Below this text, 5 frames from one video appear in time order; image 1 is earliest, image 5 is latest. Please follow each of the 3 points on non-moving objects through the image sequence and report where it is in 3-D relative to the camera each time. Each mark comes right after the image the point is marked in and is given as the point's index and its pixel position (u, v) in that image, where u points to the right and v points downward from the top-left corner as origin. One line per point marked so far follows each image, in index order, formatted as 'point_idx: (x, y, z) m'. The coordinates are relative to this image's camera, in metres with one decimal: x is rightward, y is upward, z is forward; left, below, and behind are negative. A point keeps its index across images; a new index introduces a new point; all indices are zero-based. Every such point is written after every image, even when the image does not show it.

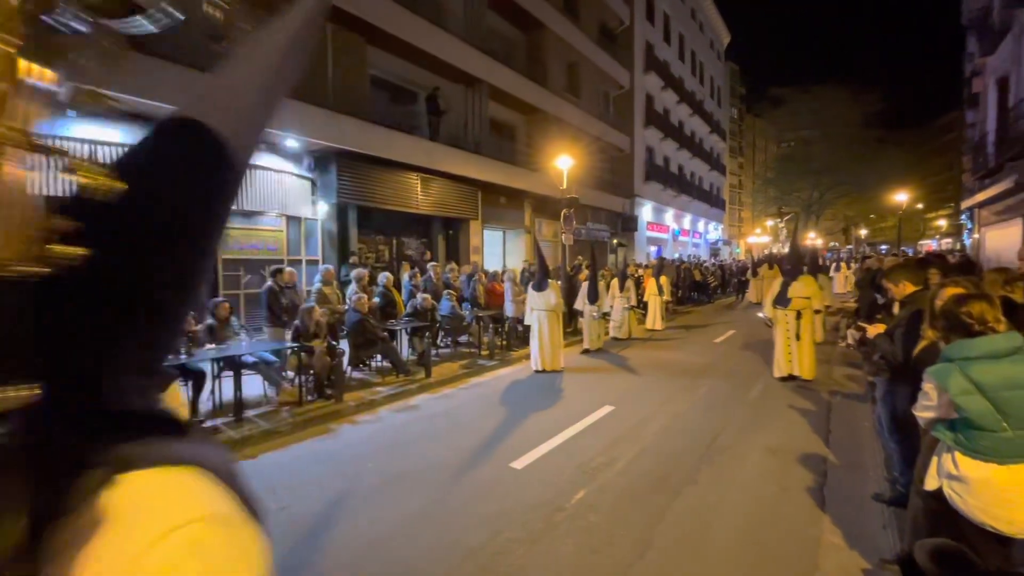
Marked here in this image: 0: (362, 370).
0: (-2.6, -1.5, +10.4) m
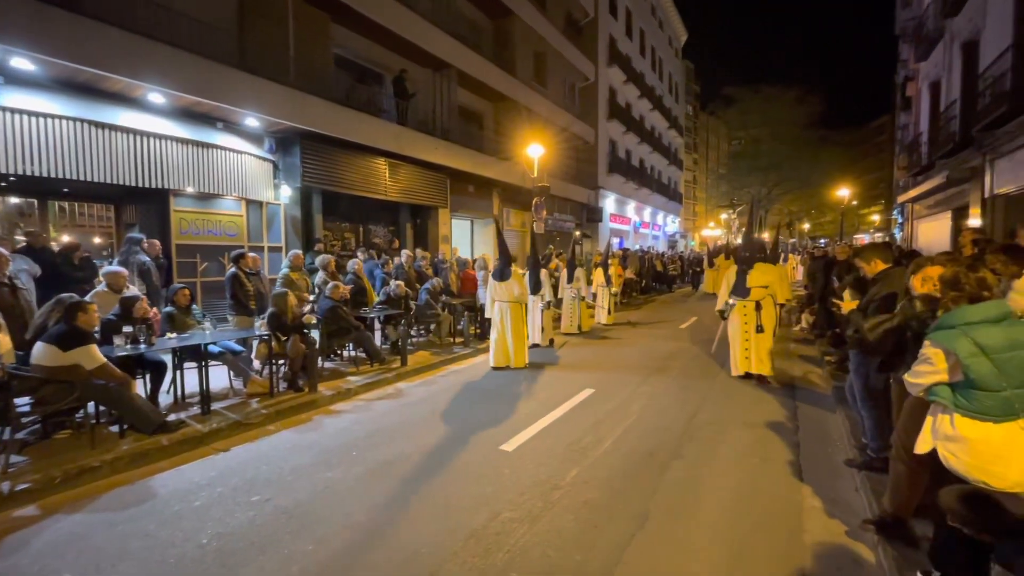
0: (-3.3, -1.3, +10.1) m
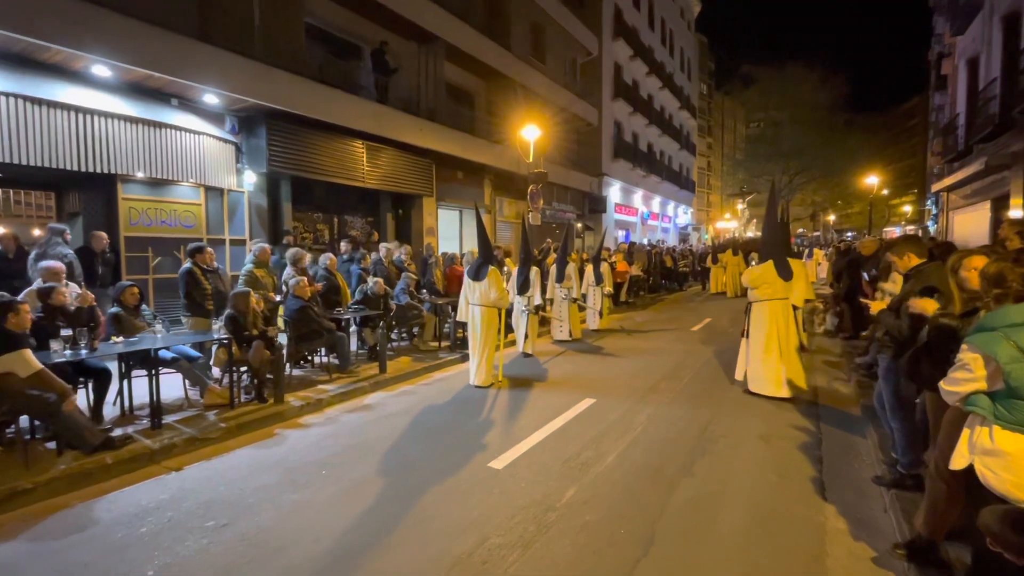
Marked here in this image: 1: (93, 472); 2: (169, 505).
0: (-3.4, -1.2, +9.3) m
1: (-4.2, -1.9, +5.8) m
2: (-3.2, -2.0, +5.4) m
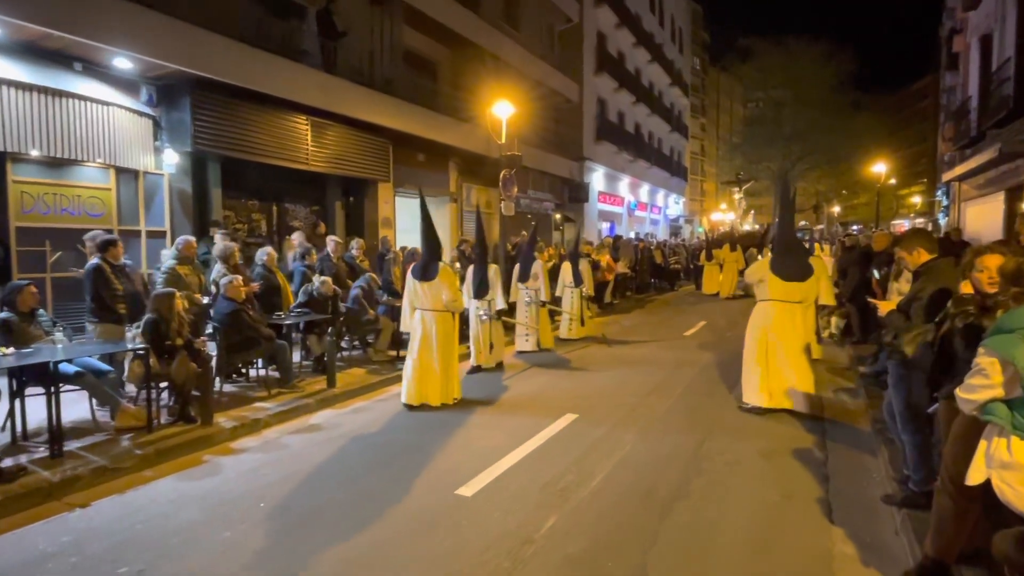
0: (-3.8, -1.2, +8.2) m
1: (-4.5, -1.9, +4.7) m
2: (-3.4, -2.0, +4.4) m
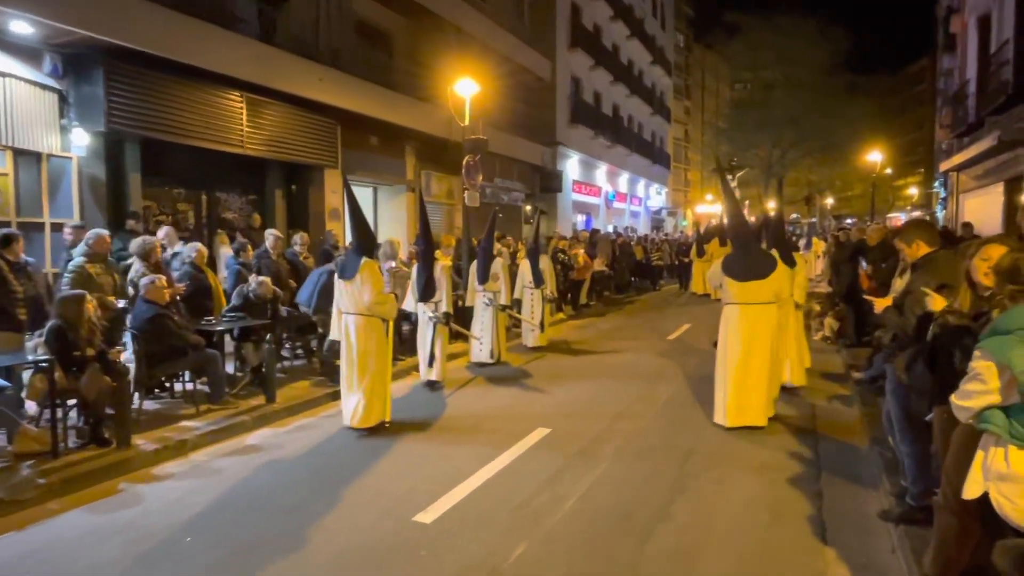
0: (-4.2, -1.2, +7.5) m
1: (-4.7, -1.9, +3.9) m
2: (-3.7, -2.1, +3.6) m
